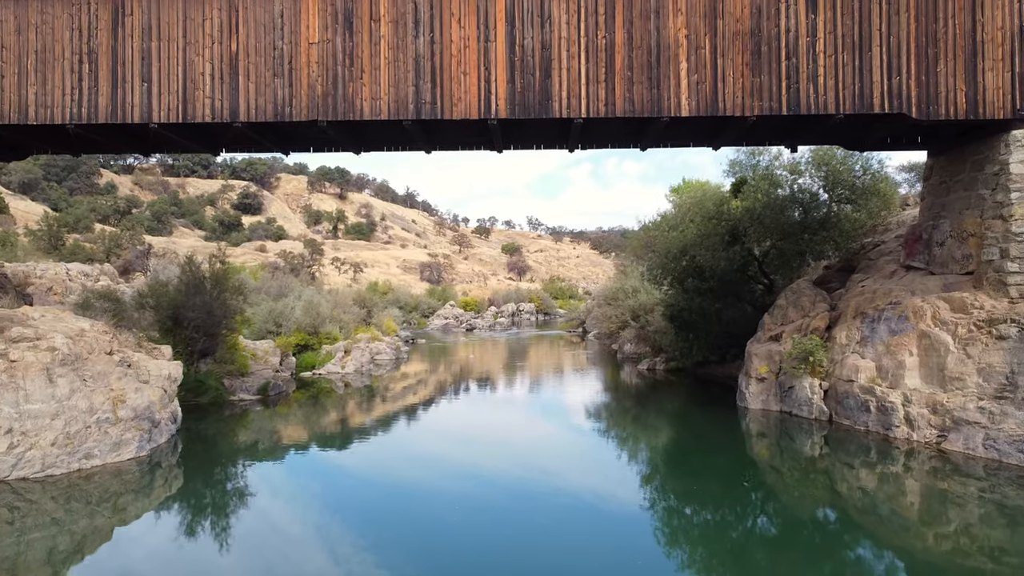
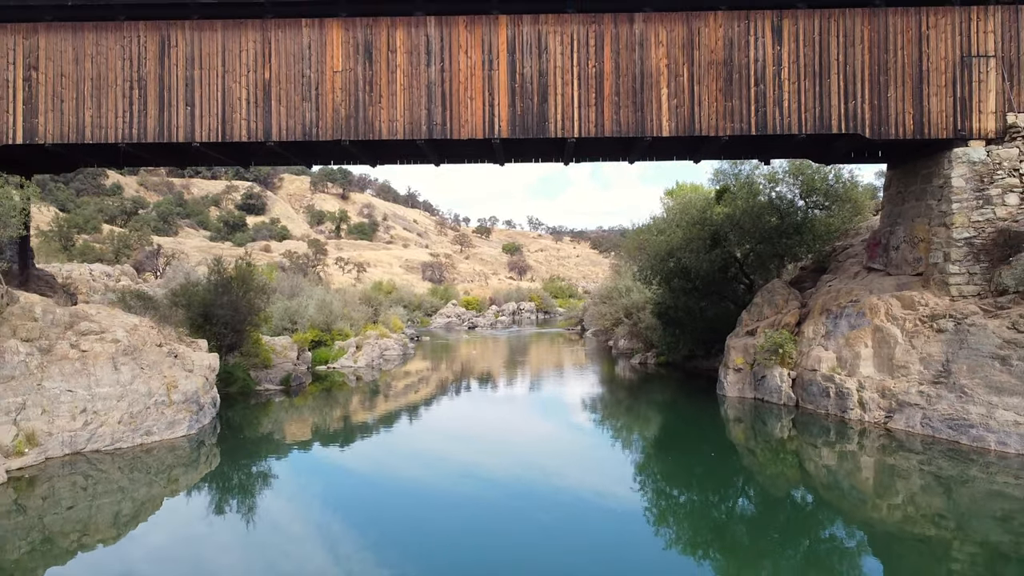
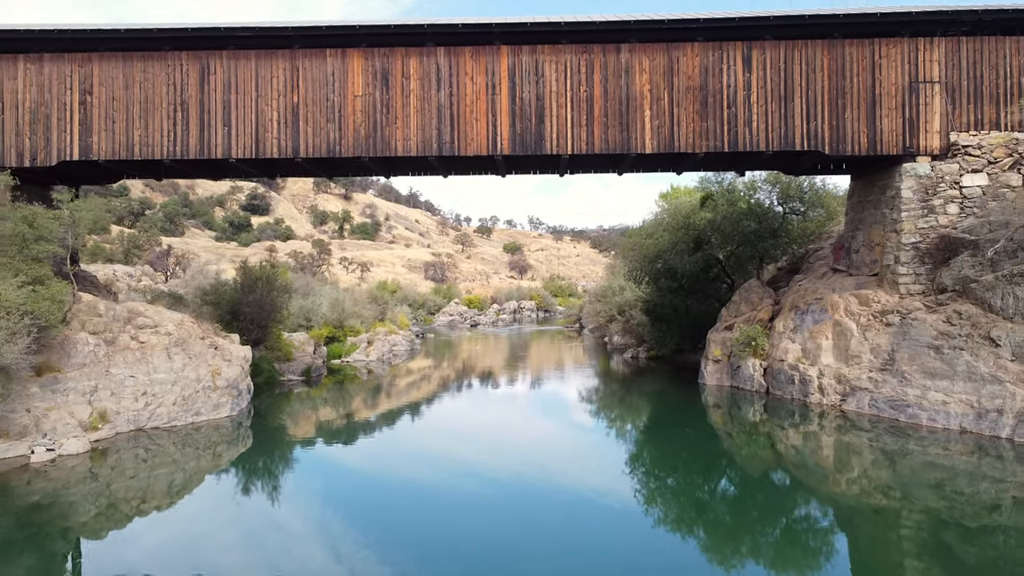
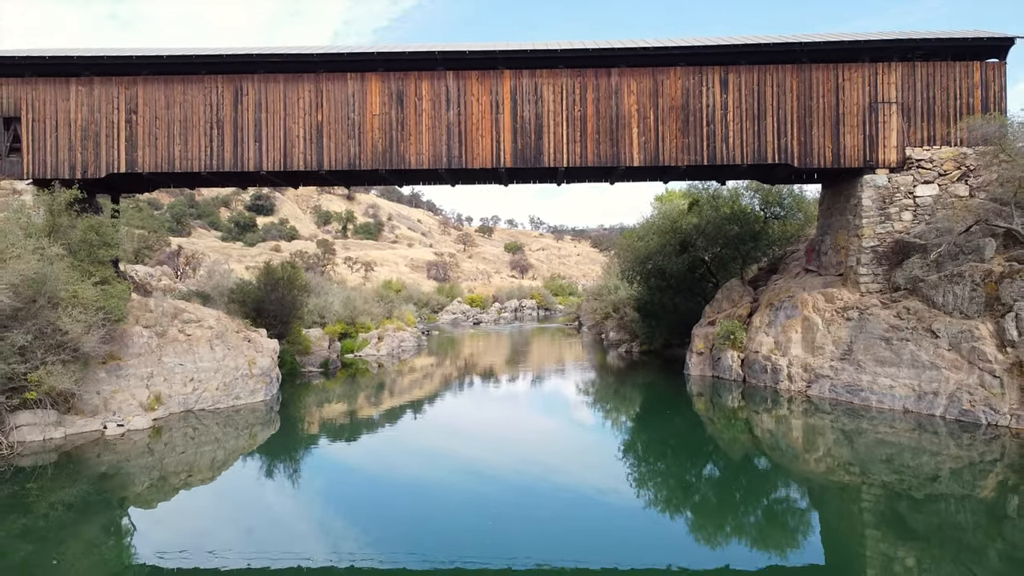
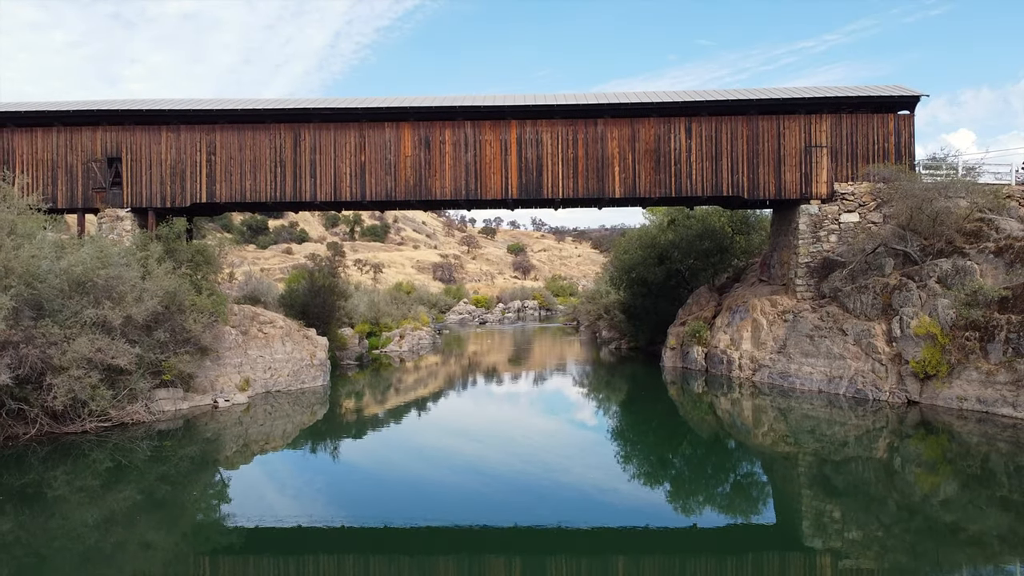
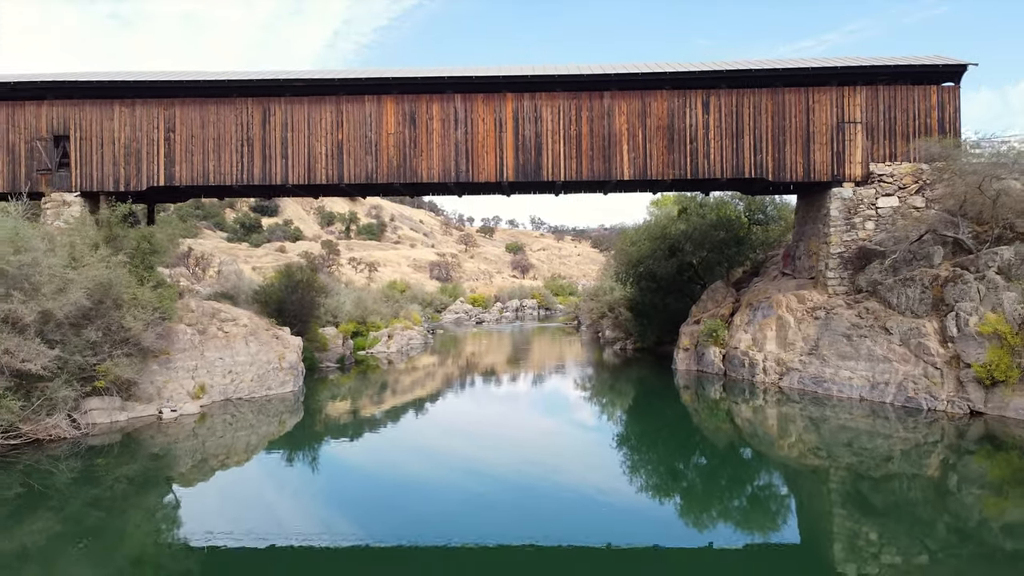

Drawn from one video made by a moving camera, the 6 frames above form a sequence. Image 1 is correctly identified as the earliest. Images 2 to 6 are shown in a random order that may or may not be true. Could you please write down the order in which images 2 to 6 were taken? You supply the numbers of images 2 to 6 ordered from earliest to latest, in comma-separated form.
2, 3, 4, 6, 5
